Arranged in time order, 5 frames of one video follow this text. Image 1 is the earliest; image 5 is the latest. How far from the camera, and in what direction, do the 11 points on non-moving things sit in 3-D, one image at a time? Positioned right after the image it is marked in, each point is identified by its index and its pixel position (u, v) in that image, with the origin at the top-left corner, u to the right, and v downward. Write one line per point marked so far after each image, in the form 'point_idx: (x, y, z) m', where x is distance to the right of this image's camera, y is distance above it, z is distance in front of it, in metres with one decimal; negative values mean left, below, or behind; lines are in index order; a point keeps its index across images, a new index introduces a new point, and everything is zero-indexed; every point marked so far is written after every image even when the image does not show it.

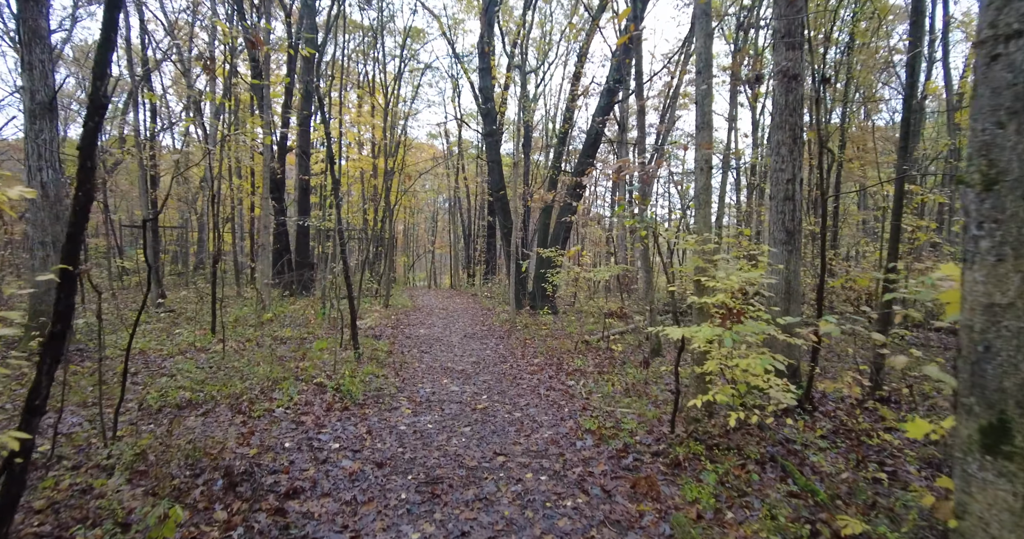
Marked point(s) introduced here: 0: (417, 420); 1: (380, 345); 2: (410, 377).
0: (-1.1, -1.7, +4.8) m
1: (-2.5, -1.5, +8.4) m
2: (-1.5, -1.6, +6.5) m
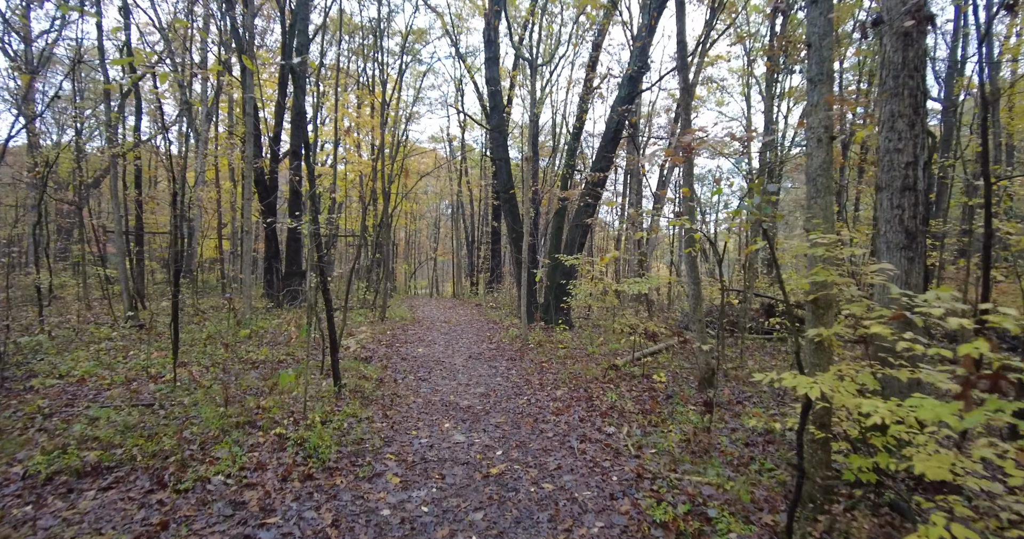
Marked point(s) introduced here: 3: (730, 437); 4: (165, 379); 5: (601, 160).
0: (-0.8, -1.8, +3.4) m
1: (-2.3, -1.7, +7.0) m
2: (-1.3, -1.8, +5.1) m
3: (+2.3, -1.8, +4.7) m
4: (-5.2, -1.6, +6.5) m
5: (+2.4, +3.1, +11.8) m
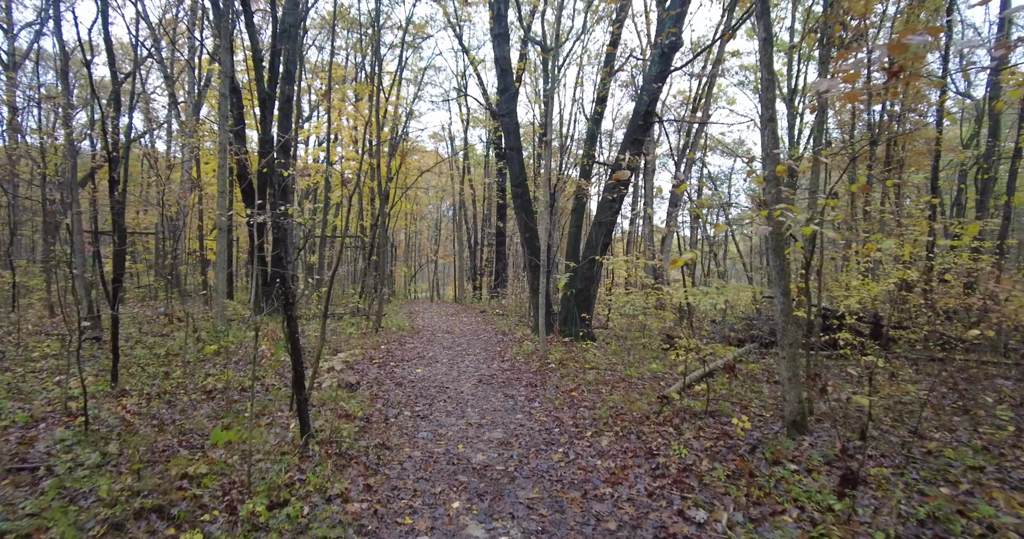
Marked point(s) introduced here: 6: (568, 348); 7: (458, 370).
0: (-0.5, -1.9, +1.9) m
1: (-2.0, -1.7, +5.4) m
2: (-1.0, -1.8, +3.5) m
3: (+2.6, -1.9, +3.1) m
4: (-4.9, -1.7, +4.9) m
5: (+2.7, +3.0, +10.2) m
6: (+1.2, -1.7, +9.4) m
7: (-1.0, -1.8, +8.0) m
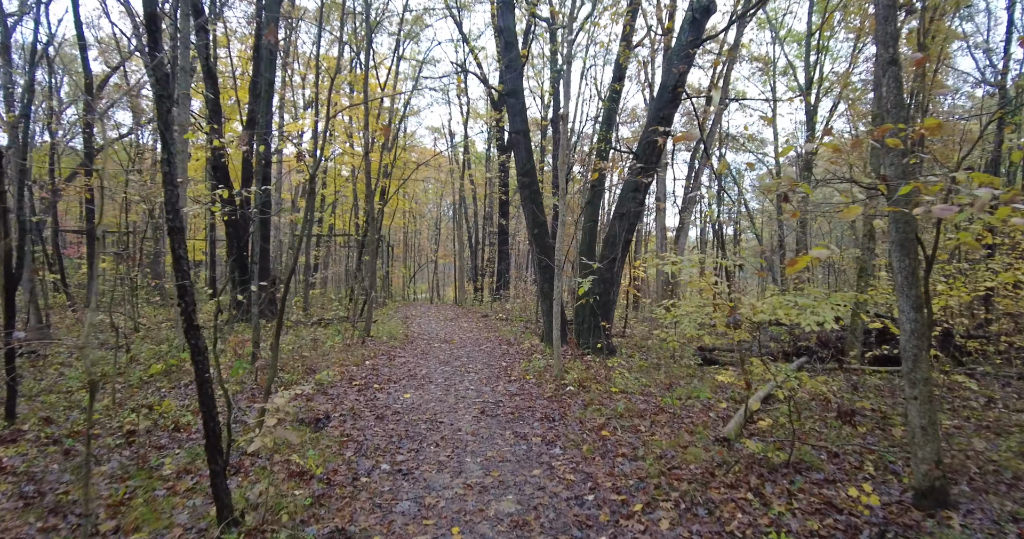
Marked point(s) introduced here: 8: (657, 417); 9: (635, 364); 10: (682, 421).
0: (-0.4, -1.9, +0.4) m
1: (-1.8, -1.8, +4.0) m
2: (-0.8, -1.9, +2.1) m
3: (+2.8, -1.9, +1.6) m
4: (-4.8, -1.8, +3.5) m
5: (+2.9, +2.9, +8.8) m
6: (+1.4, -1.7, +8.0) m
7: (-0.8, -1.9, +6.5) m
8: (+1.8, -1.8, +5.4) m
9: (+2.3, -1.8, +8.1) m
10: (+2.1, -1.8, +5.4) m
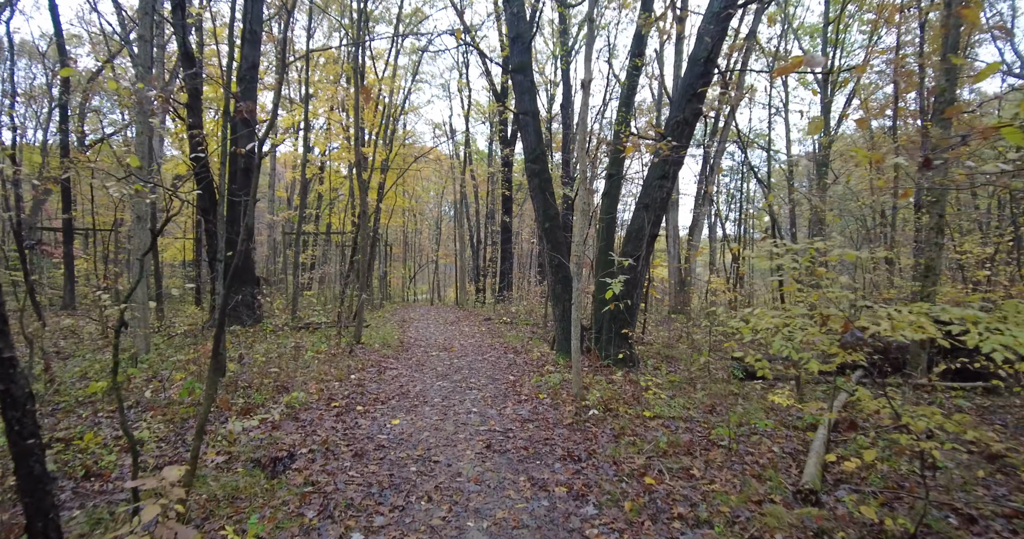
0: (-0.3, -1.9, -0.7) m
1: (-1.7, -1.8, +2.9) m
2: (-0.7, -1.8, +0.9) m
3: (+2.9, -1.9, +0.5) m
4: (-4.6, -1.7, +2.4) m
5: (+3.0, +2.9, +7.6) m
6: (+1.5, -1.7, +6.8) m
7: (-0.7, -1.9, +5.4) m
8: (+1.9, -1.8, +4.2) m
9: (+2.4, -1.7, +7.0) m
10: (+2.3, -1.8, +4.2) m
